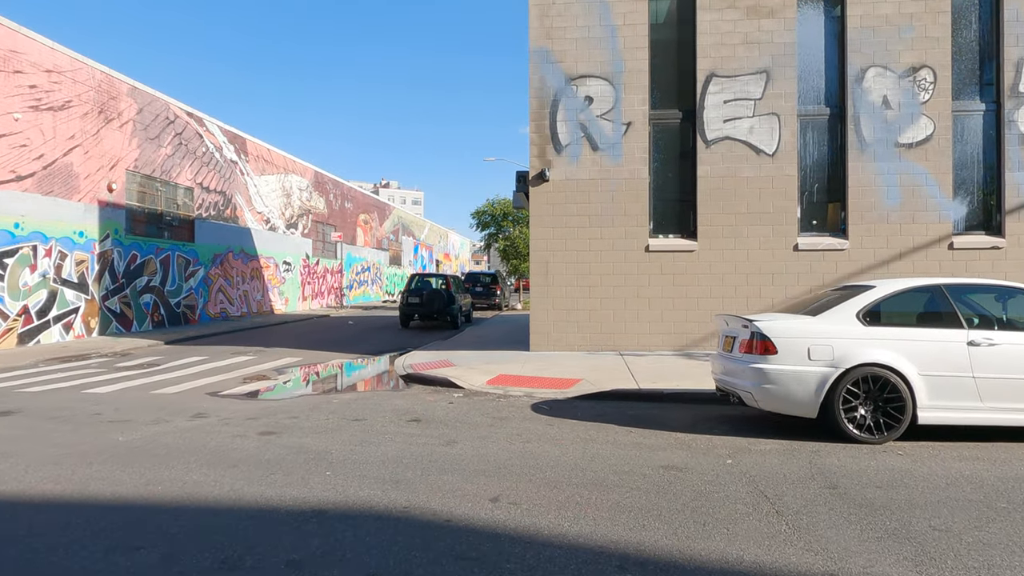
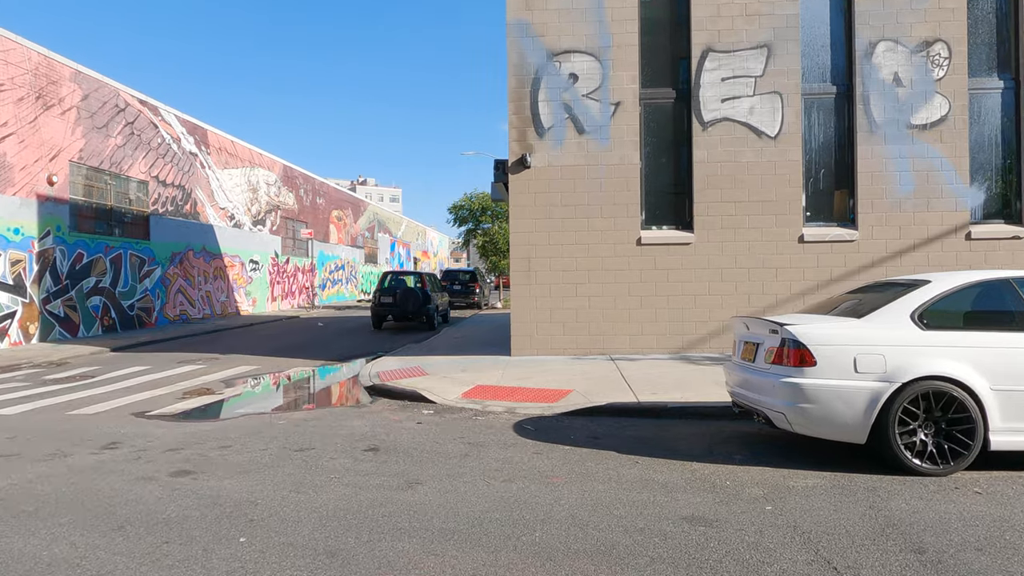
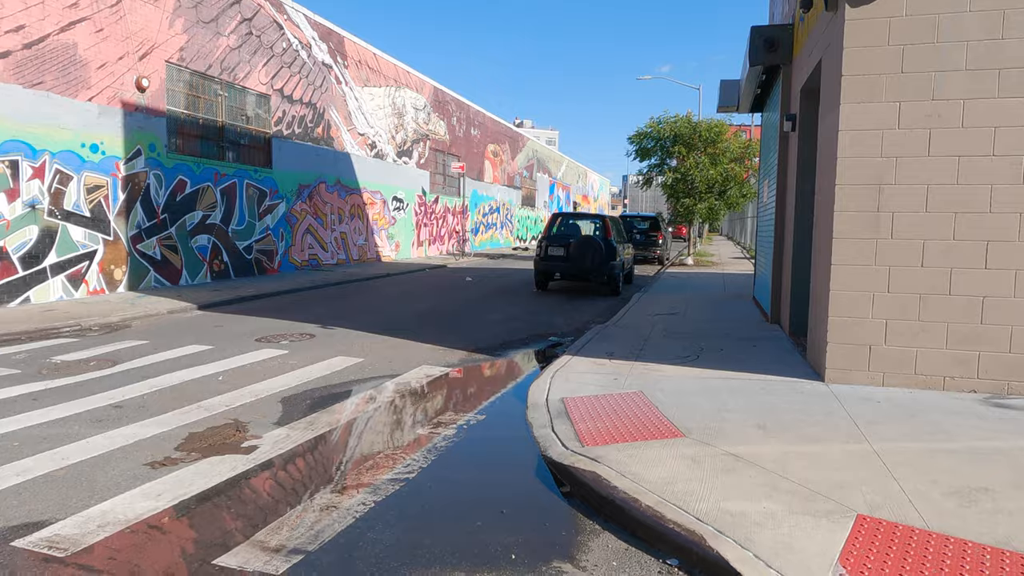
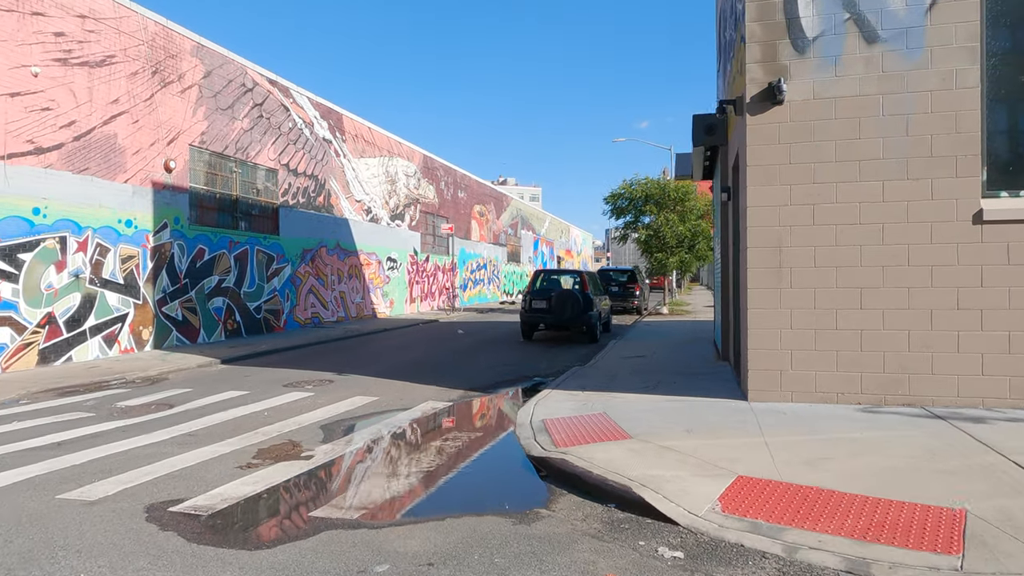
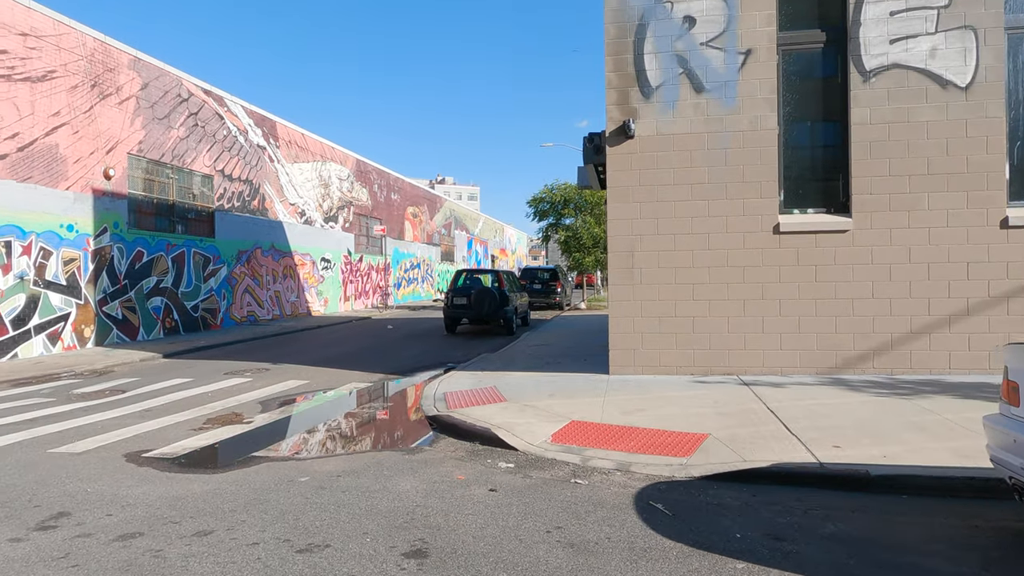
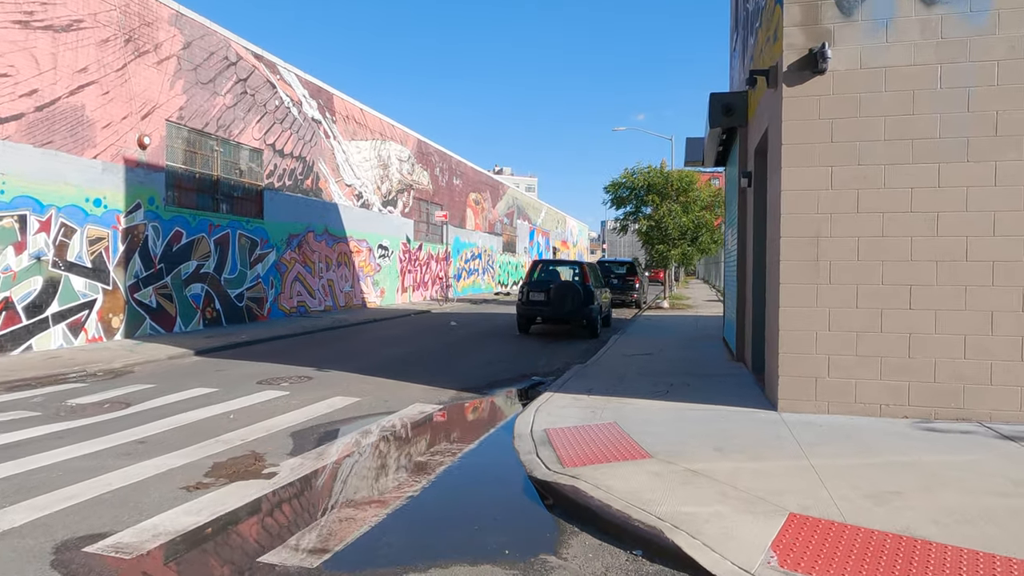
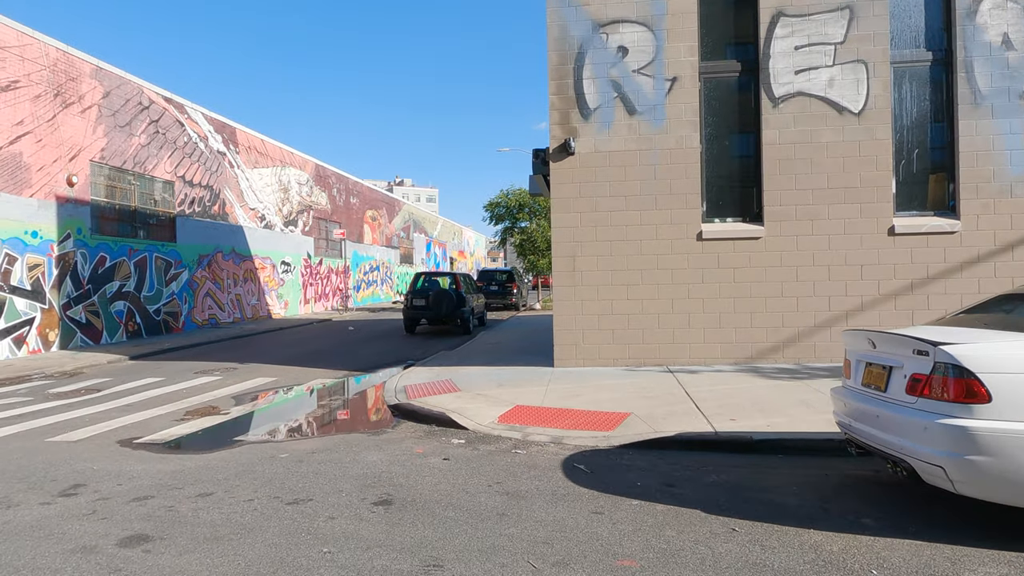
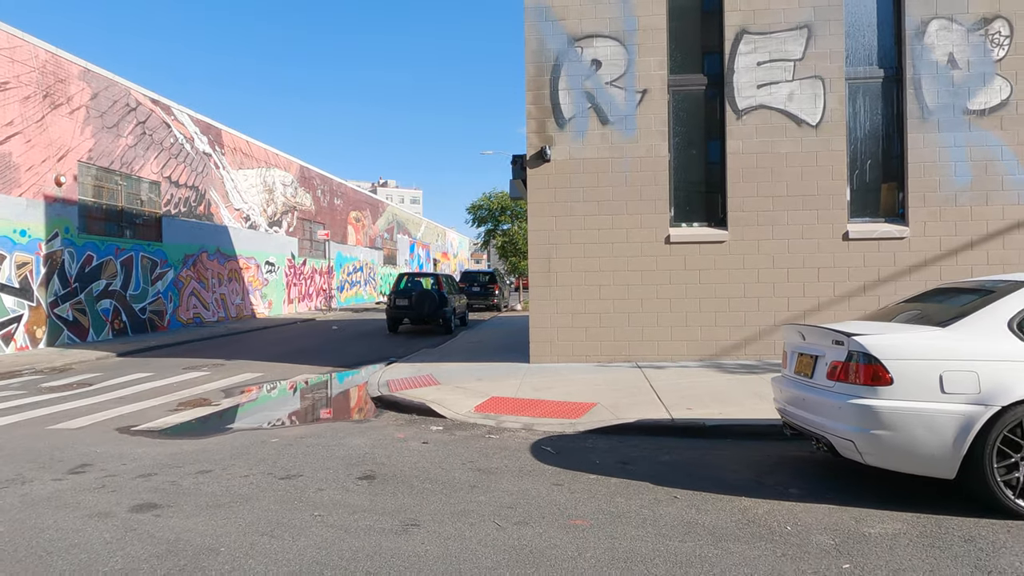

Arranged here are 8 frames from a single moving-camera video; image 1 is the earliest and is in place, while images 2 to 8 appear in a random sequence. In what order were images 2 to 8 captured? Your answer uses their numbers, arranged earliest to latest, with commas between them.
2, 8, 7, 5, 4, 6, 3
